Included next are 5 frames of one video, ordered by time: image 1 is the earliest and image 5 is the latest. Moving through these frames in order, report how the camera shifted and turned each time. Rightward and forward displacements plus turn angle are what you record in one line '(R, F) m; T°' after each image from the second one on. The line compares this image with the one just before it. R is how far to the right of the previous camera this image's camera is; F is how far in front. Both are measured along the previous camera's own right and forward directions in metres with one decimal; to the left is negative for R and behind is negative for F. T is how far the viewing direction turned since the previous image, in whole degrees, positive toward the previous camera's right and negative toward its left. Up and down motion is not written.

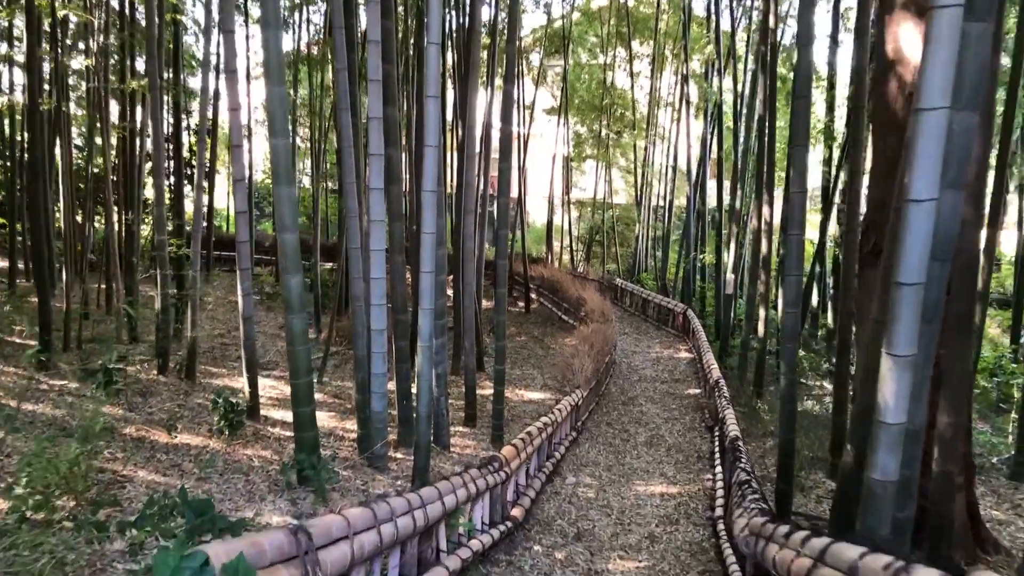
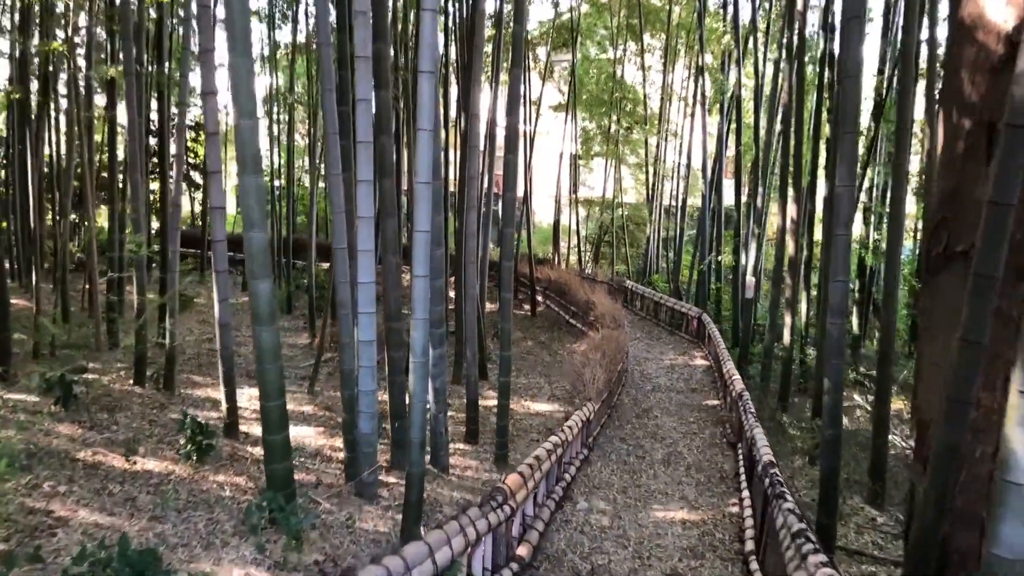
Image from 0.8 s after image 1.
(0.0, +0.4) m; 0°
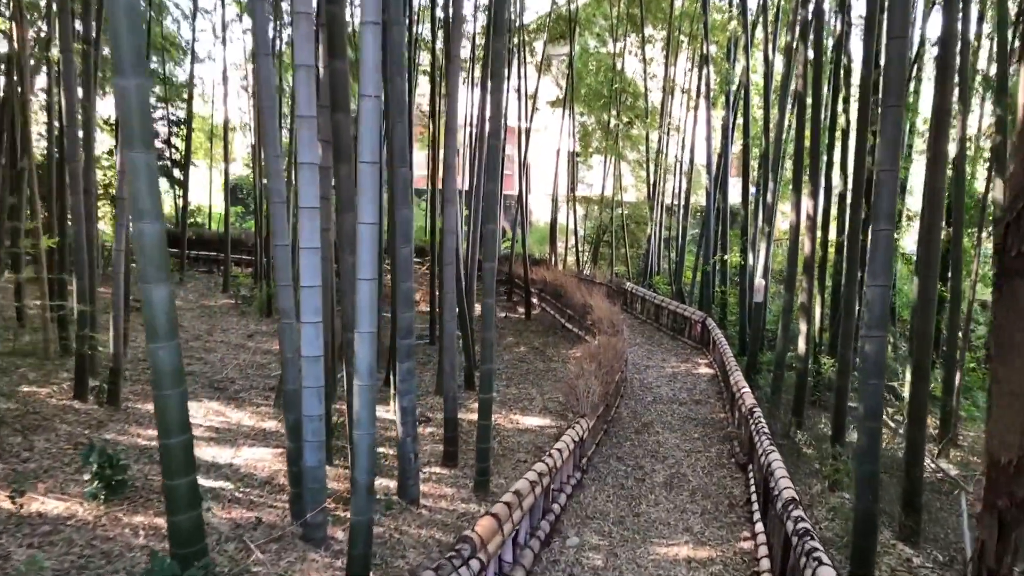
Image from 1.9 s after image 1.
(+0.1, +0.5) m; 0°
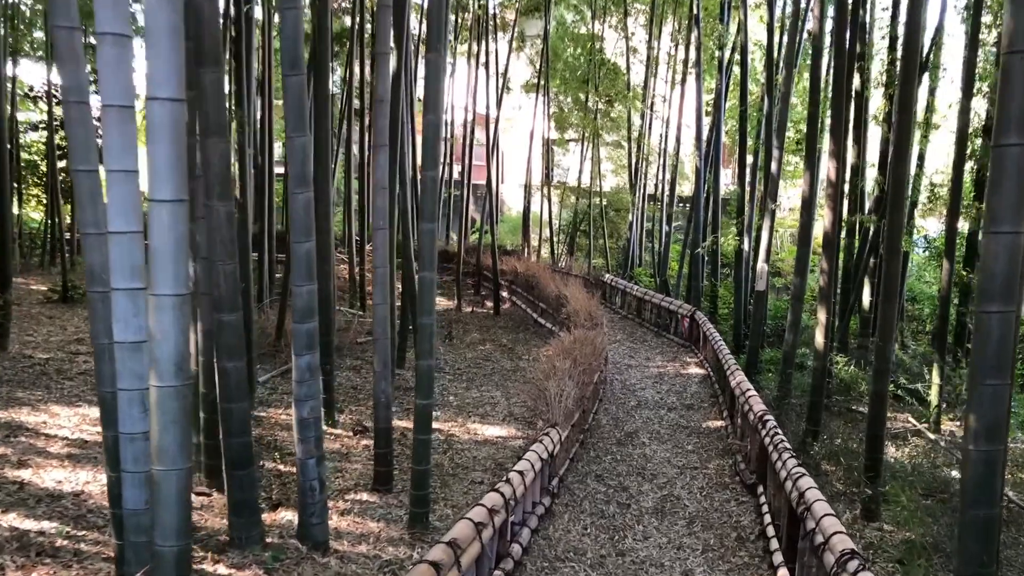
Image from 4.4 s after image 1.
(+0.1, +0.8) m; +2°
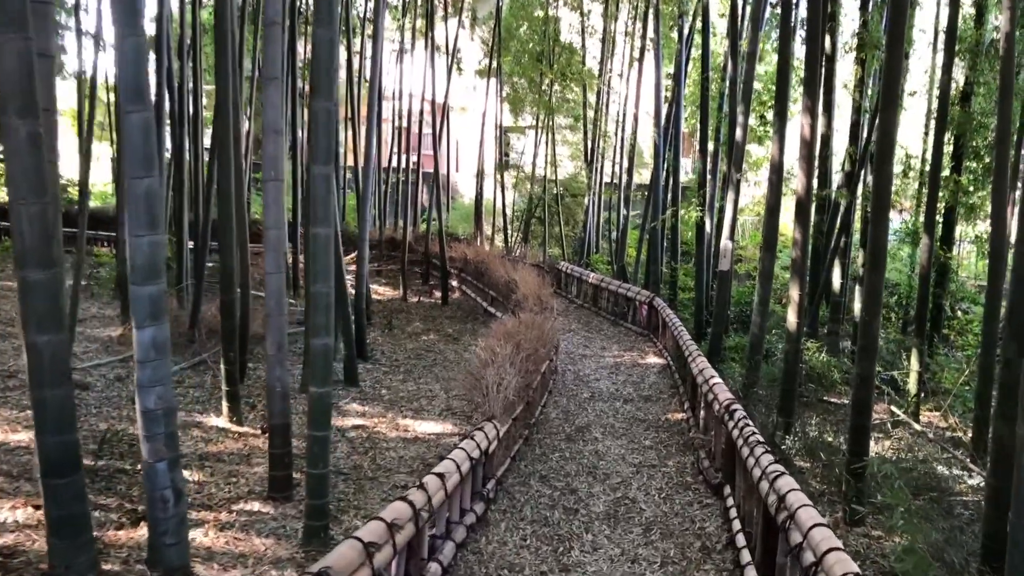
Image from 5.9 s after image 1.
(+0.1, +0.5) m; +3°
